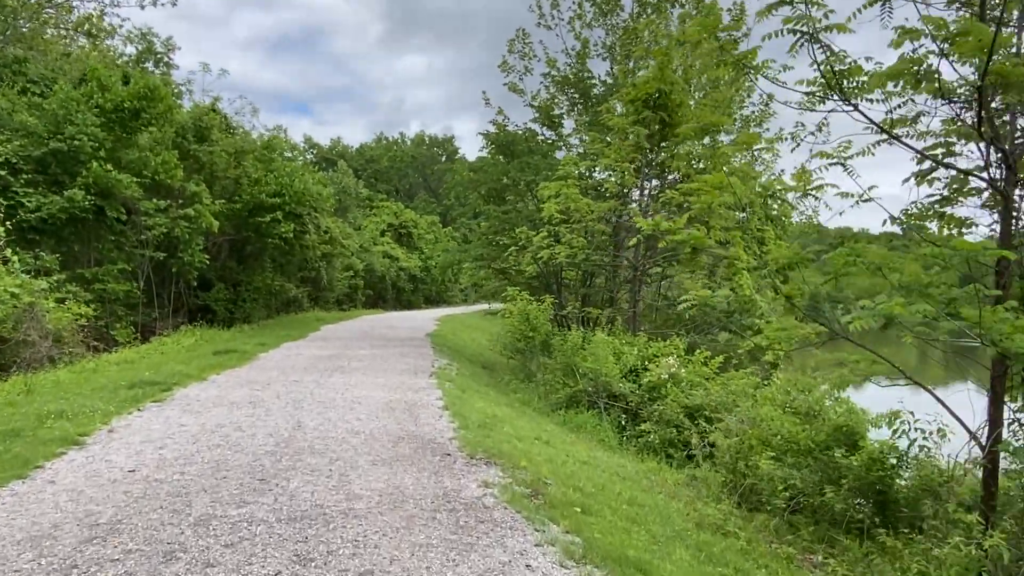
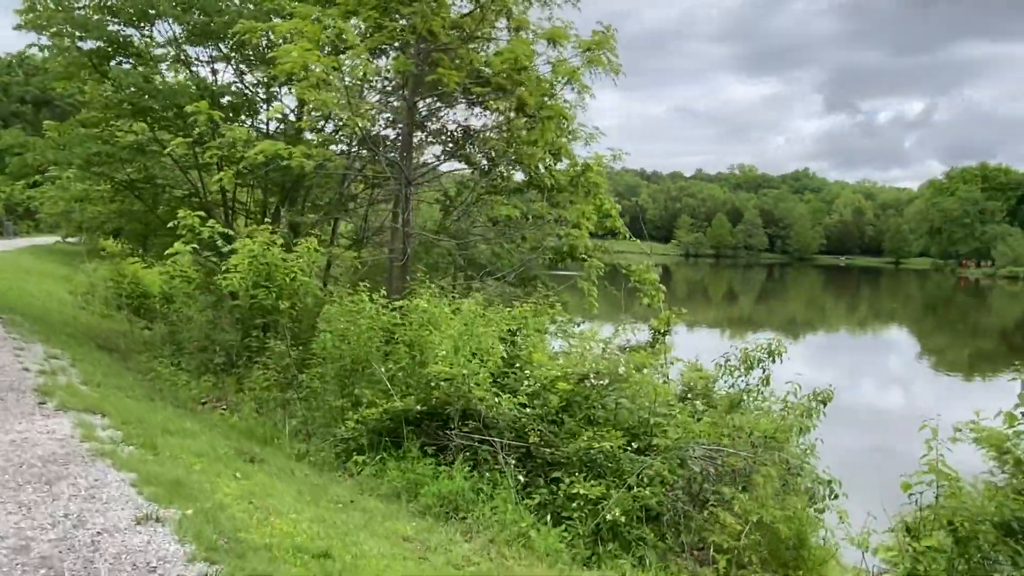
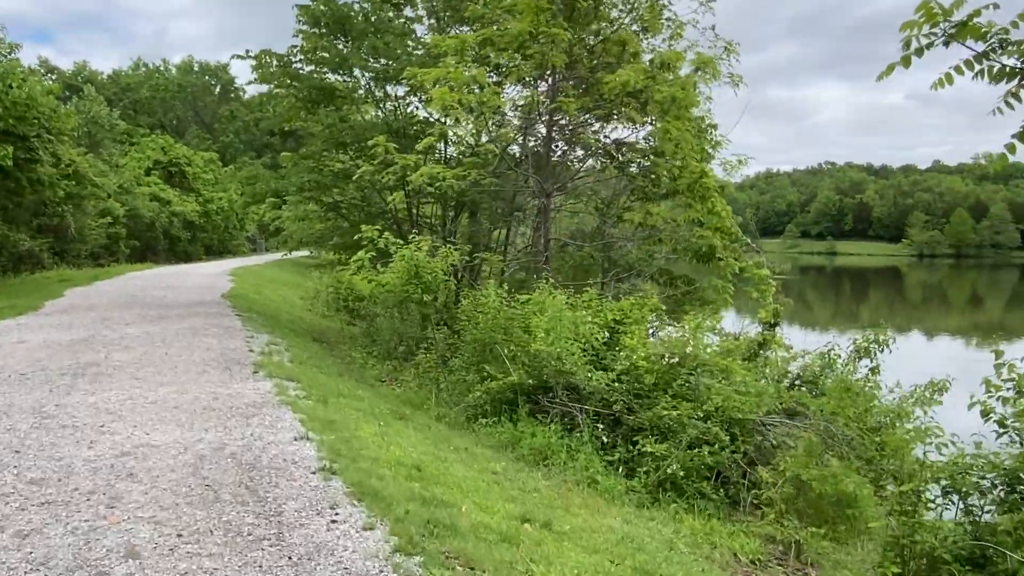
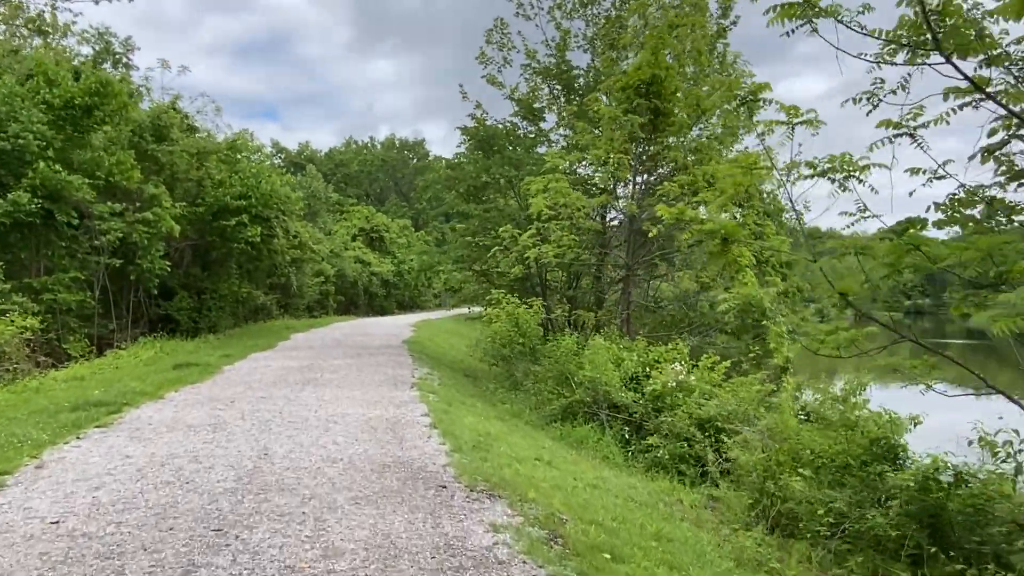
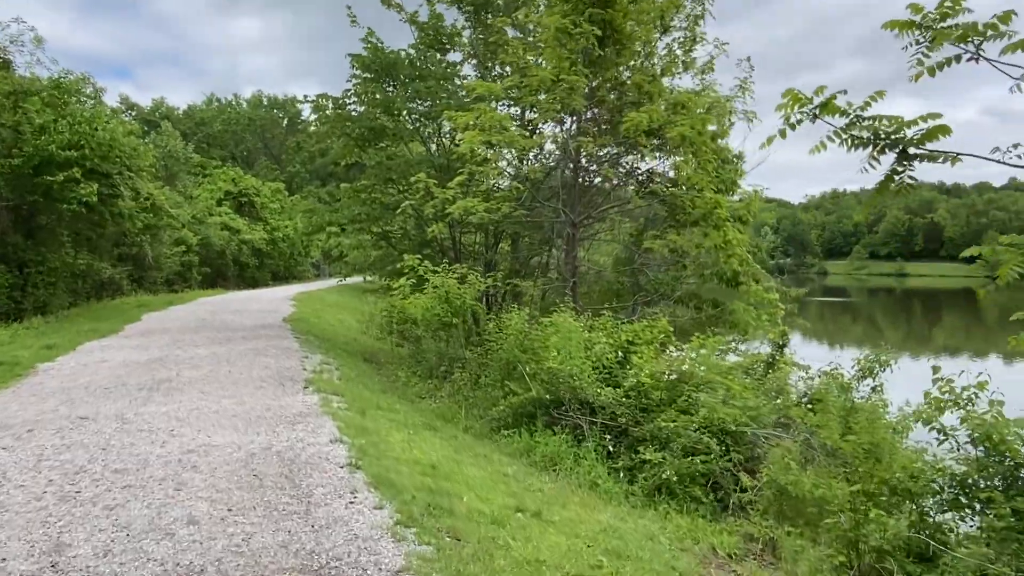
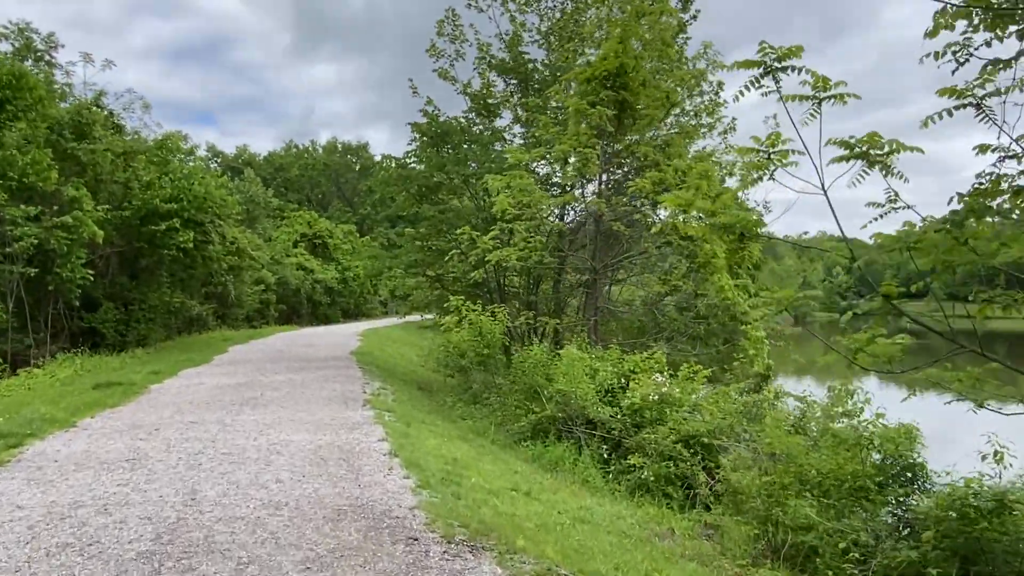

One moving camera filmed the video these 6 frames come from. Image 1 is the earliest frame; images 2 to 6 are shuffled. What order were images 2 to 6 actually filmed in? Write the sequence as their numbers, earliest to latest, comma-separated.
4, 6, 5, 3, 2
